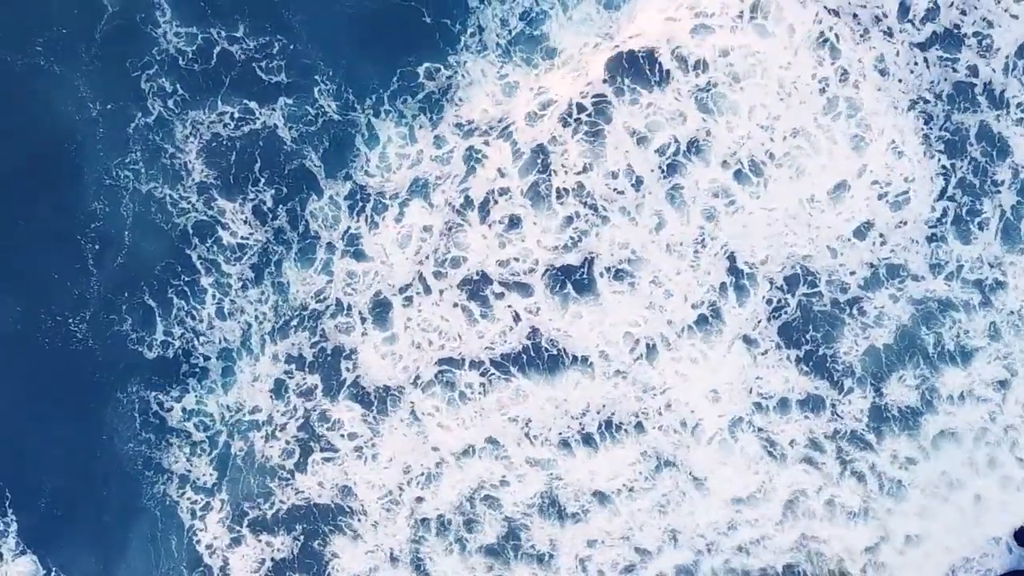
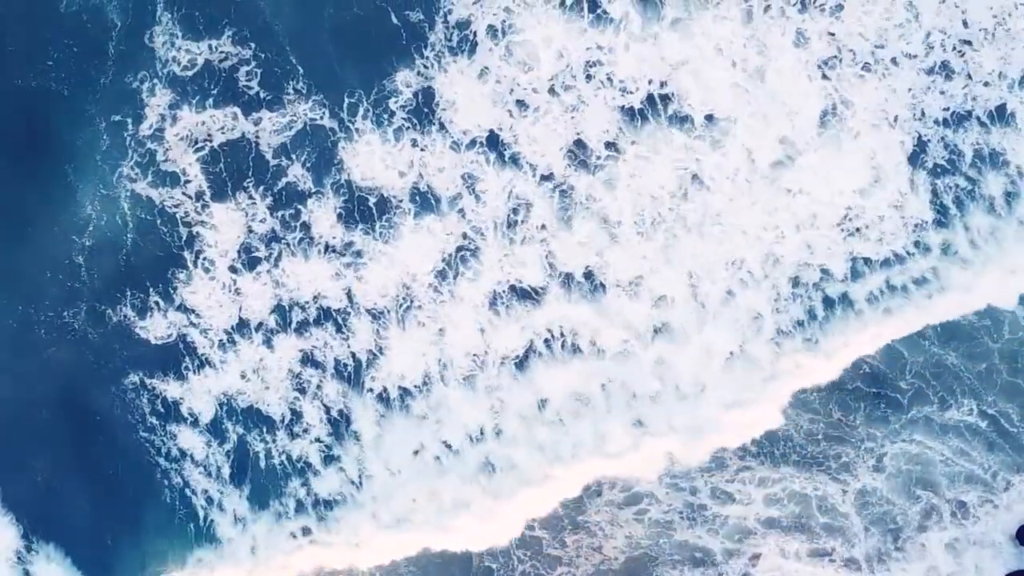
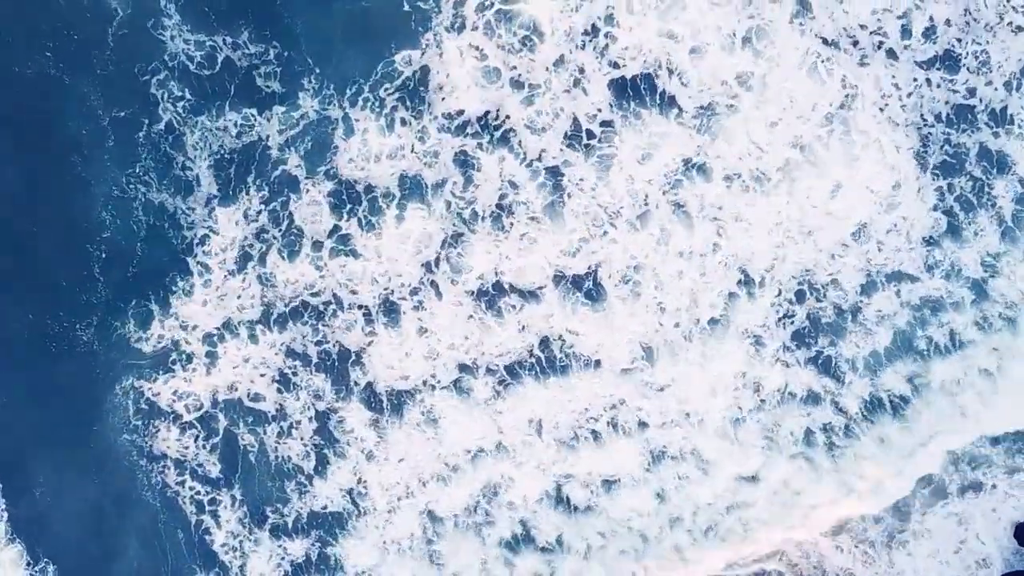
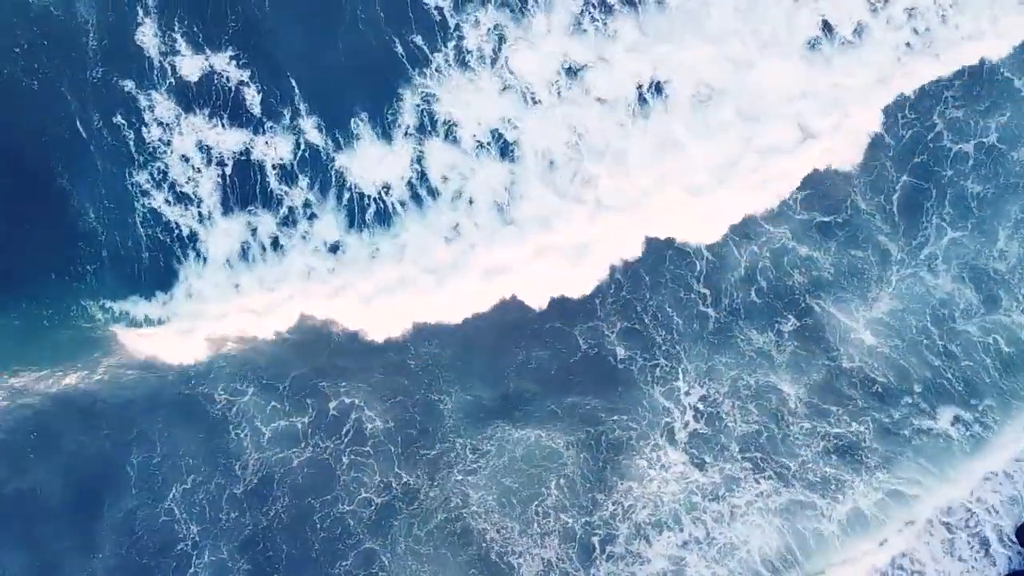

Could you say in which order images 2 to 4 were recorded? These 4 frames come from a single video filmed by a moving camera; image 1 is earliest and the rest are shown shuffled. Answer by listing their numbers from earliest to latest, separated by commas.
3, 2, 4
